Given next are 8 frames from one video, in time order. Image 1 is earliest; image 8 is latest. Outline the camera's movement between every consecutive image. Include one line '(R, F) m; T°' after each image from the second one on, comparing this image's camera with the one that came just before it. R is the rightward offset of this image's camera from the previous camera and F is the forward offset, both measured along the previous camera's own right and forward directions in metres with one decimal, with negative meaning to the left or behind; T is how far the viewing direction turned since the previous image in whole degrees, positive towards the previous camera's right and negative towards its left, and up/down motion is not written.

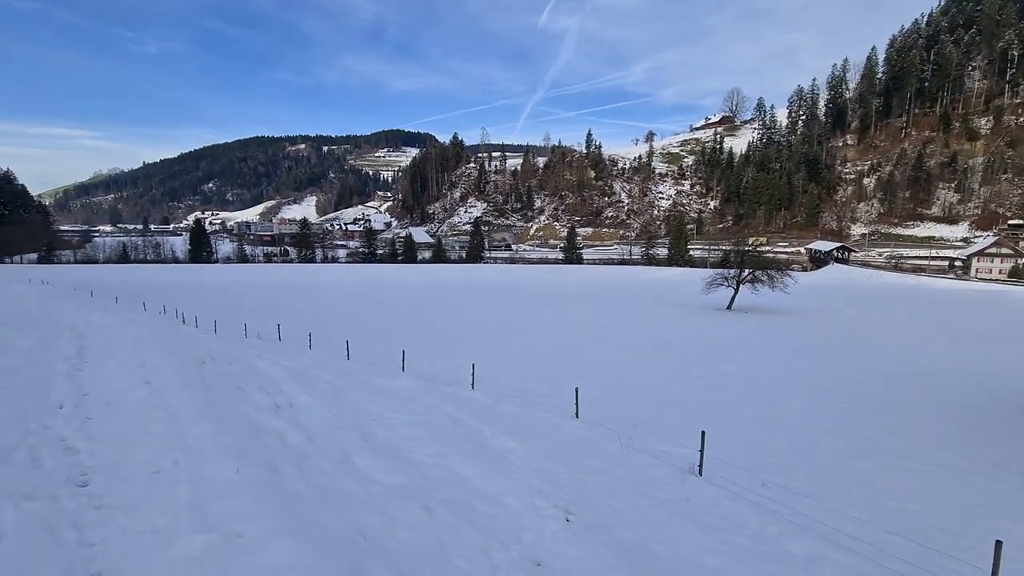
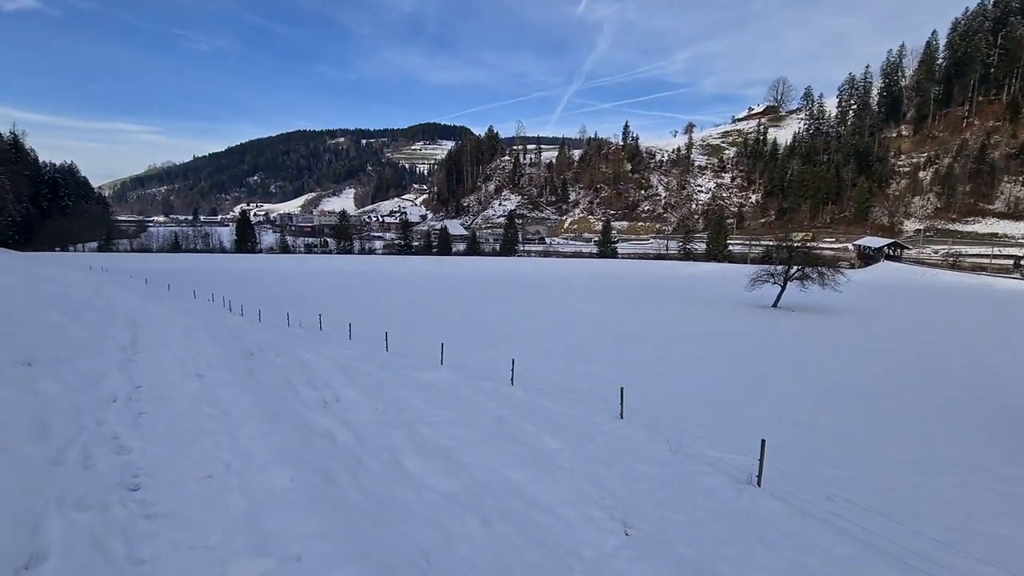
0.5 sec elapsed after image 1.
(-0.2, +0.3) m; -4°
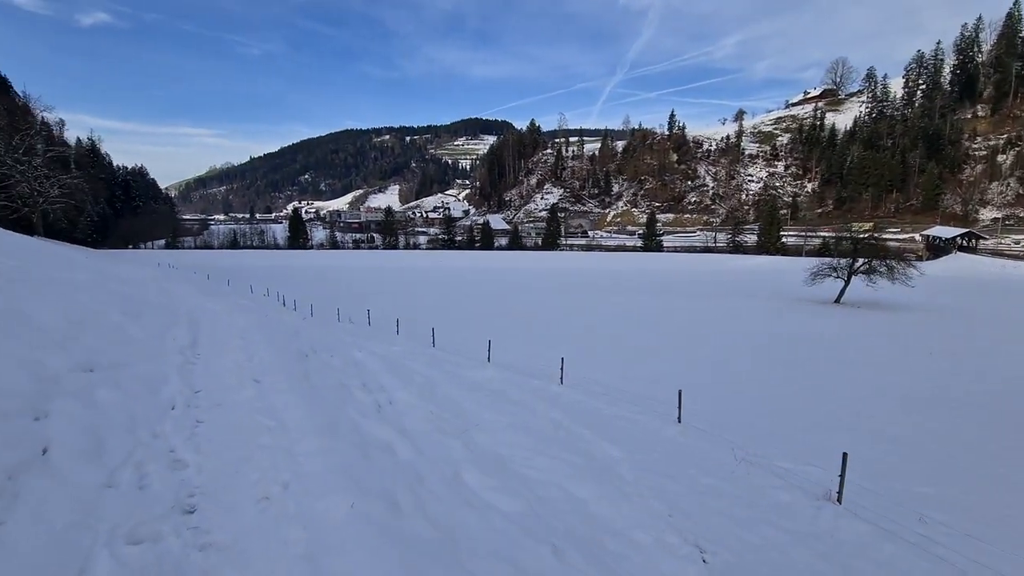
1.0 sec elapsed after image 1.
(-0.2, +0.3) m; -5°
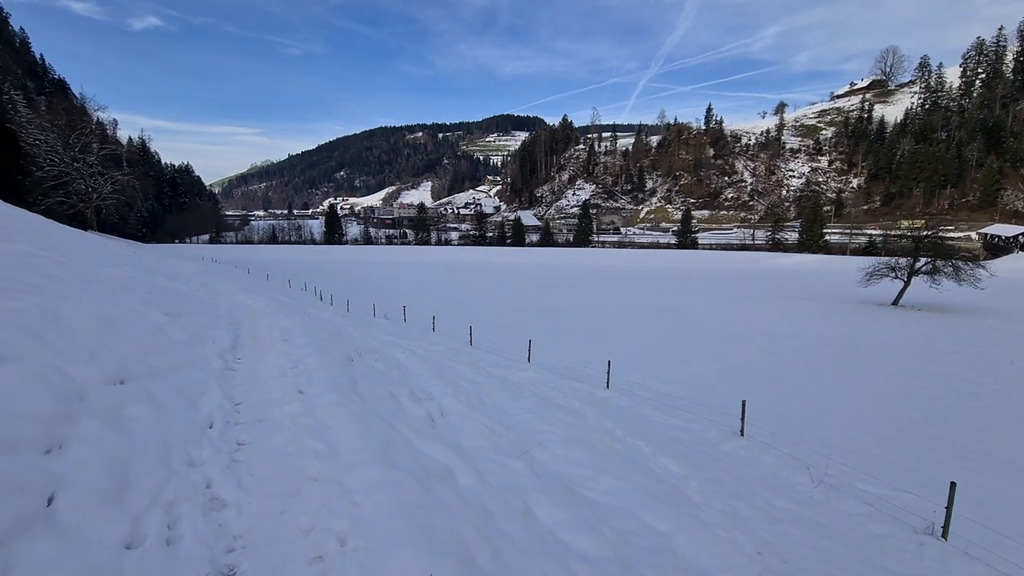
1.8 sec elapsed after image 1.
(-0.3, +0.5) m; -4°
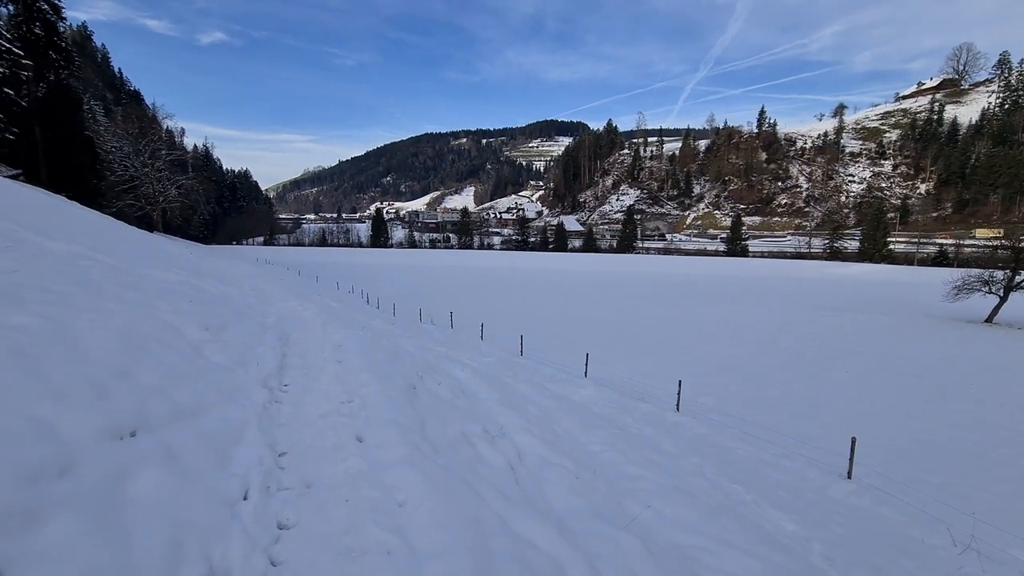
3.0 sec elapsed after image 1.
(-0.4, +0.8) m; -5°
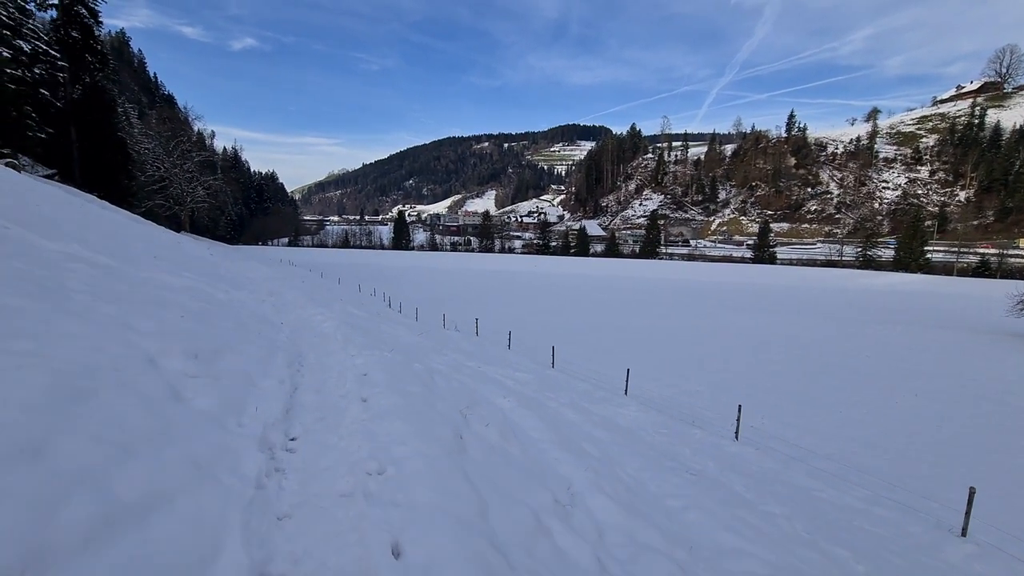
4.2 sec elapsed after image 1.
(-0.4, +1.0) m; -2°
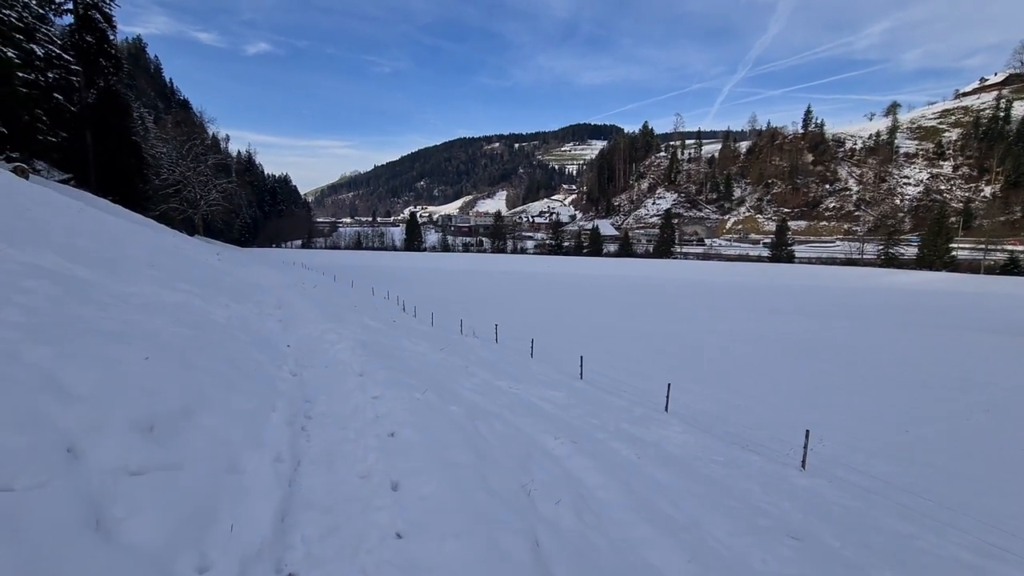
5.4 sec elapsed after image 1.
(-0.4, +1.0) m; -1°
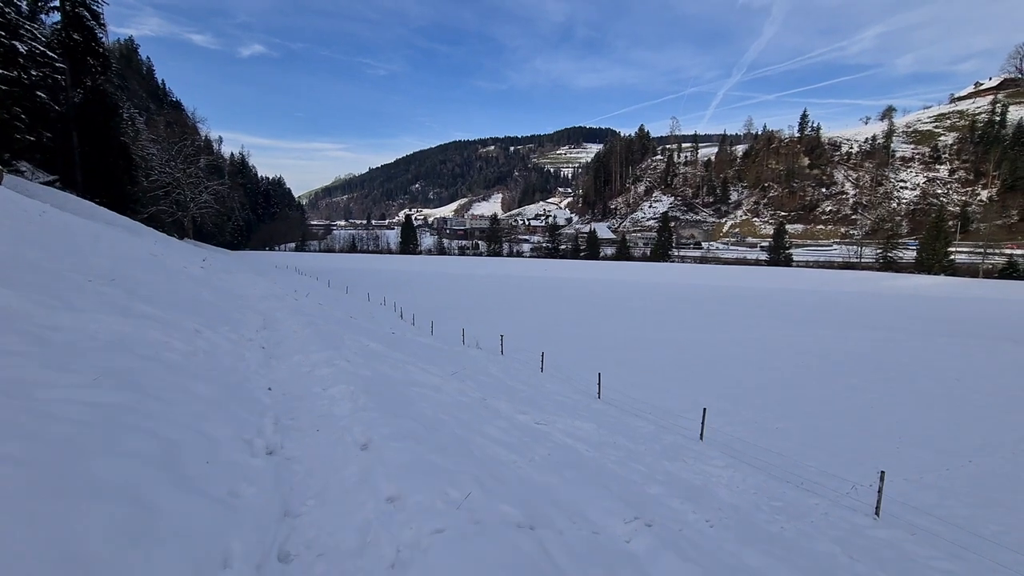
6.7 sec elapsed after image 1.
(-0.5, +1.3) m; +1°
